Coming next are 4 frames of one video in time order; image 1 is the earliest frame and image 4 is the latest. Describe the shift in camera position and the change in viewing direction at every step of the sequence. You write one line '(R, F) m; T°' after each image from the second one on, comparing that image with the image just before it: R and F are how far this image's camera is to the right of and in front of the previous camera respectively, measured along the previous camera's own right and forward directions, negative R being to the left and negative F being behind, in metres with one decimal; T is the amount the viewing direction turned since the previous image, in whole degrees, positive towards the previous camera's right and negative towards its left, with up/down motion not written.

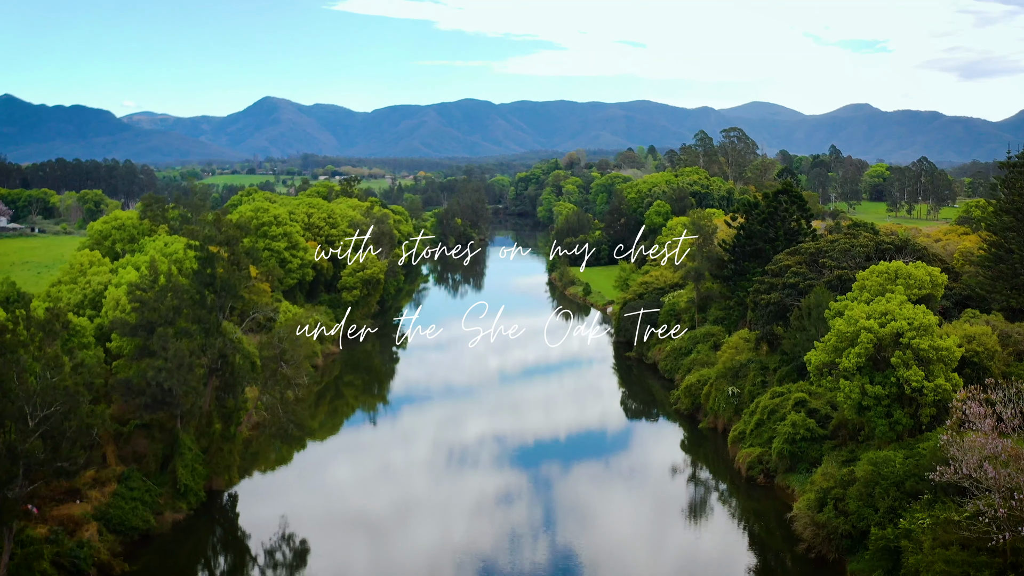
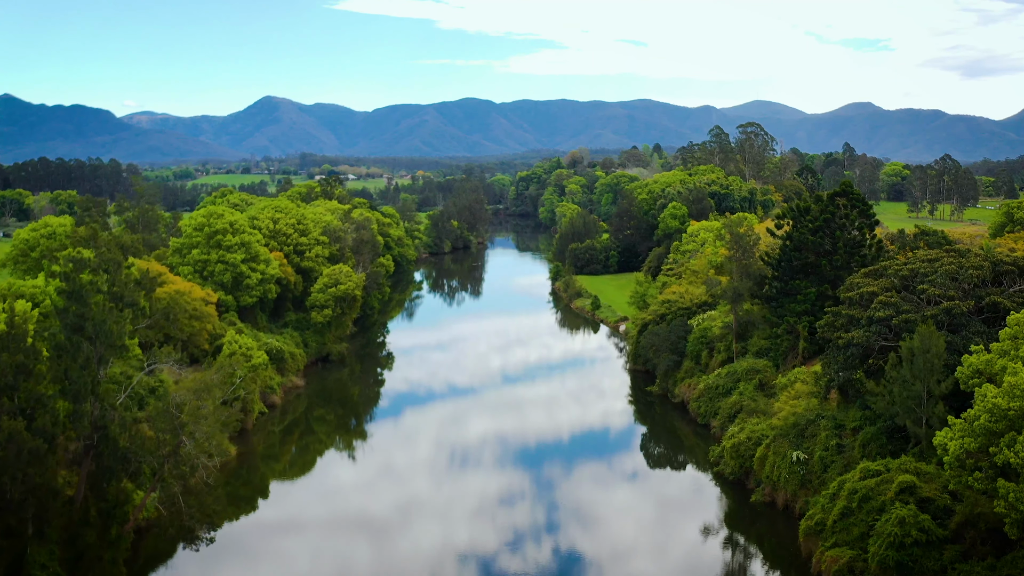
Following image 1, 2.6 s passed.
(+0.2, +8.9) m; 0°
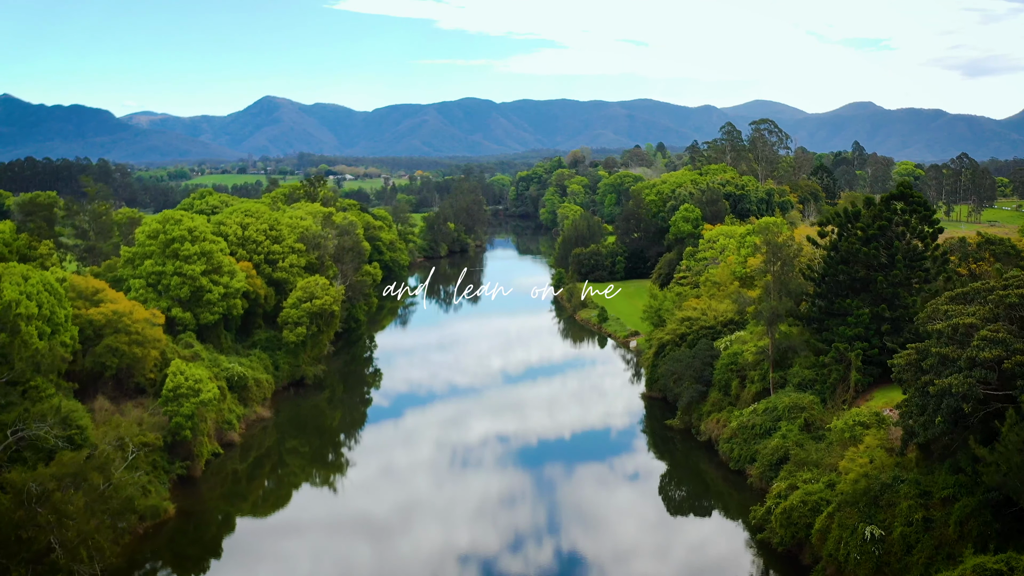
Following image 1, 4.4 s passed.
(+0.1, +6.1) m; 0°
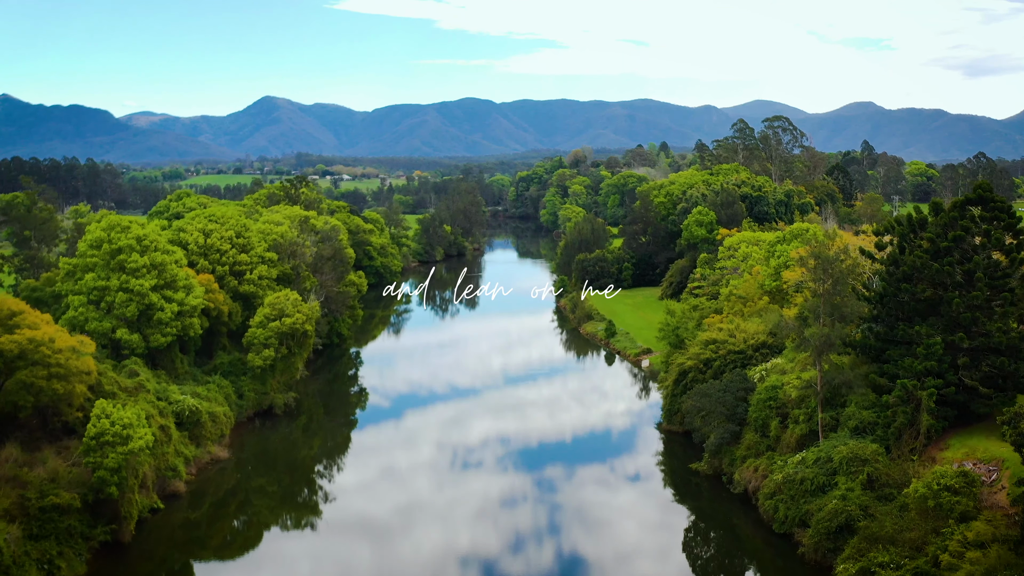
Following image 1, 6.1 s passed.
(+0.1, +5.8) m; 0°
